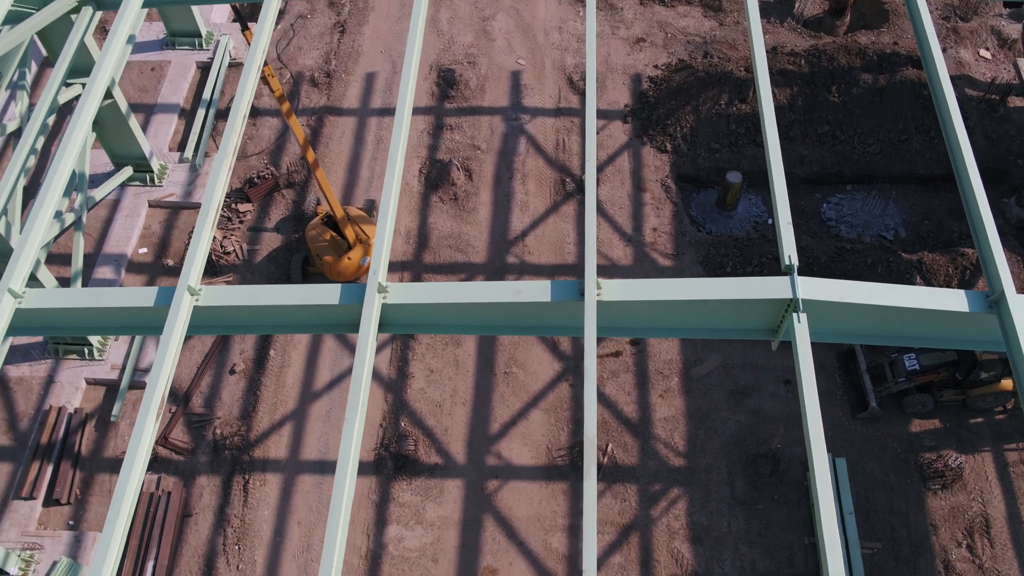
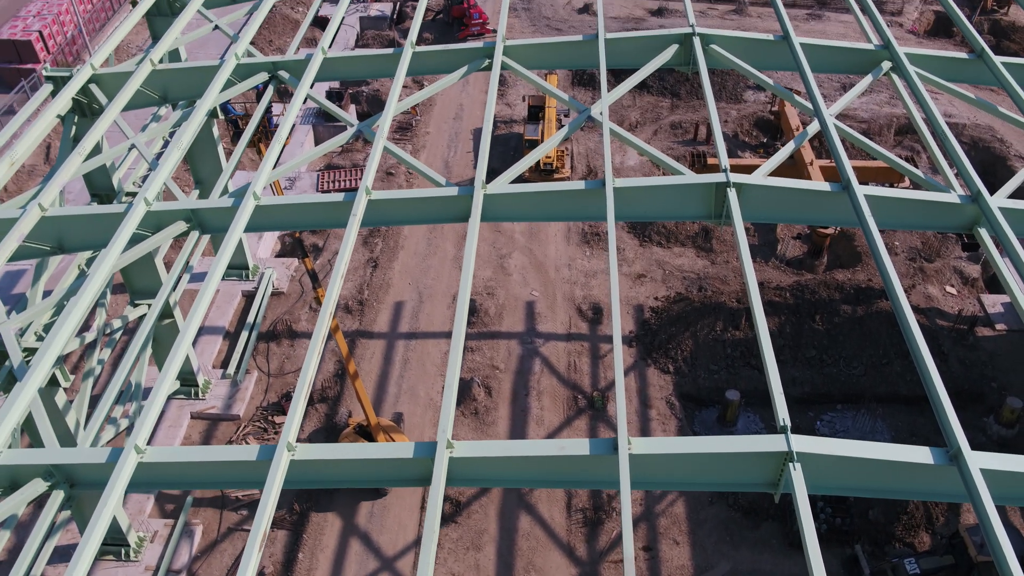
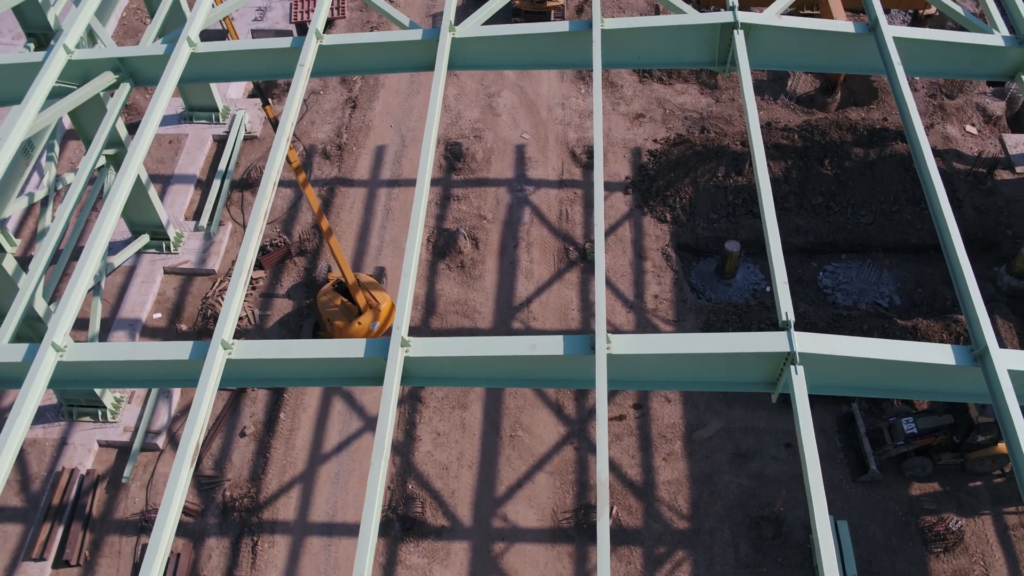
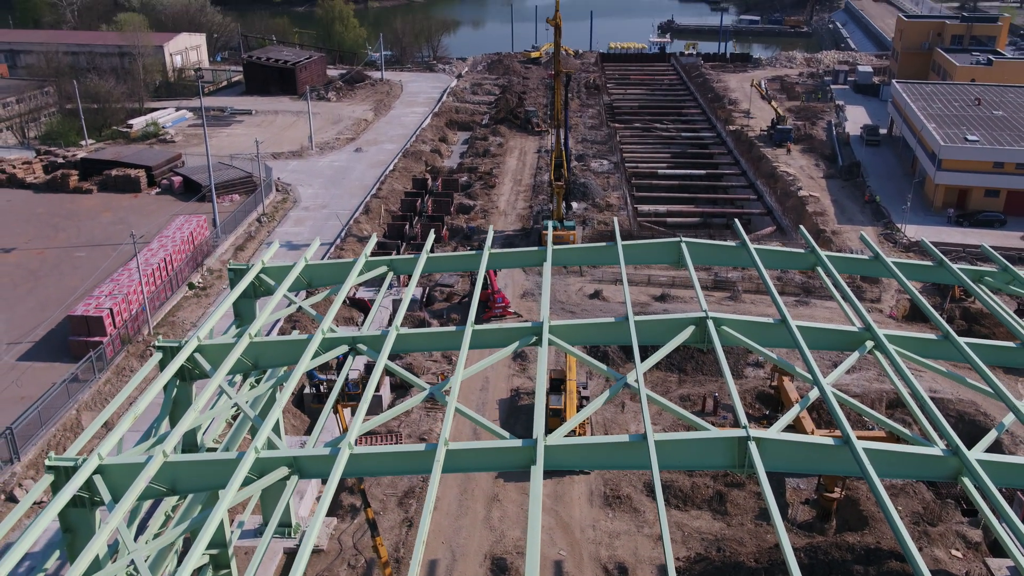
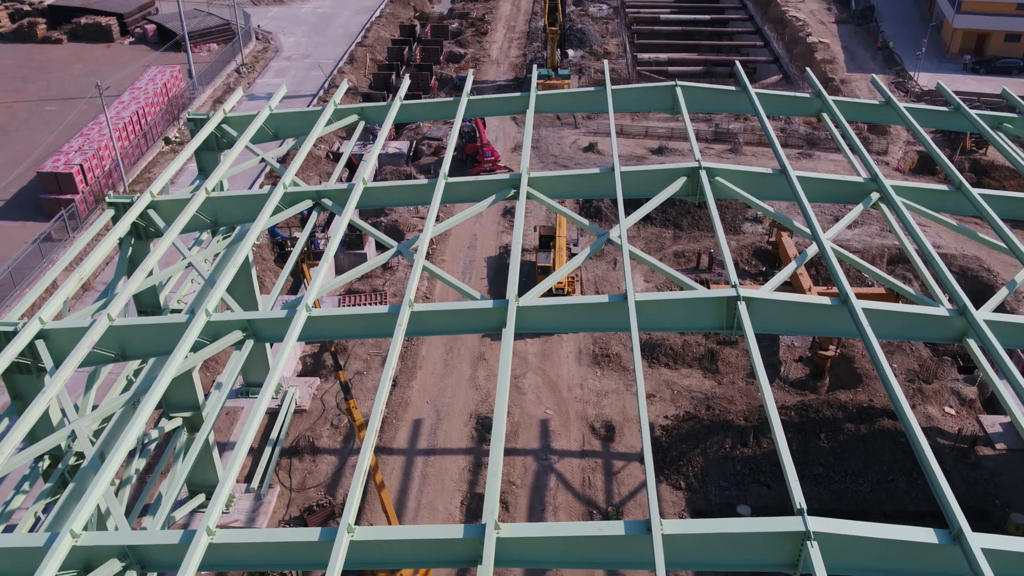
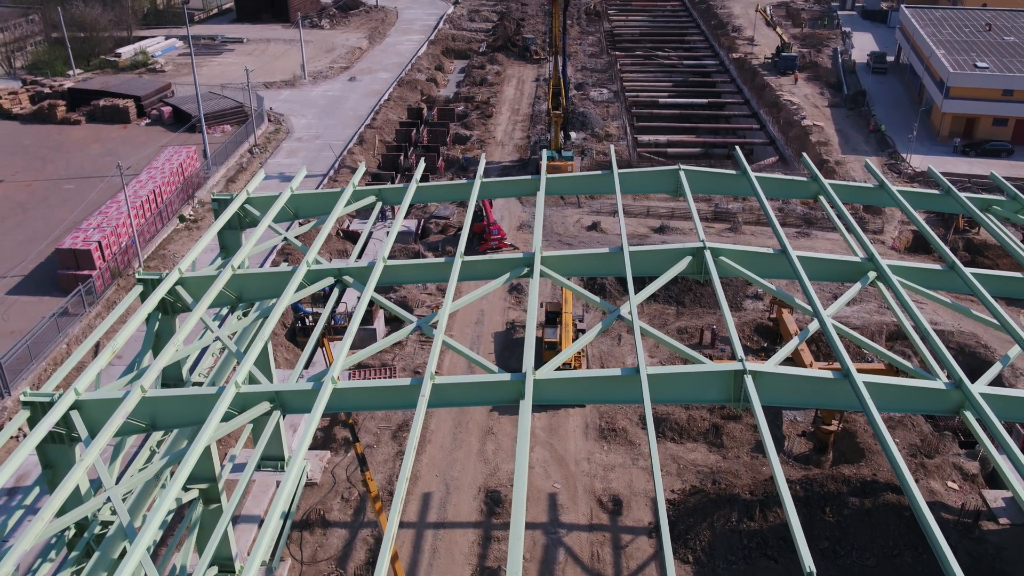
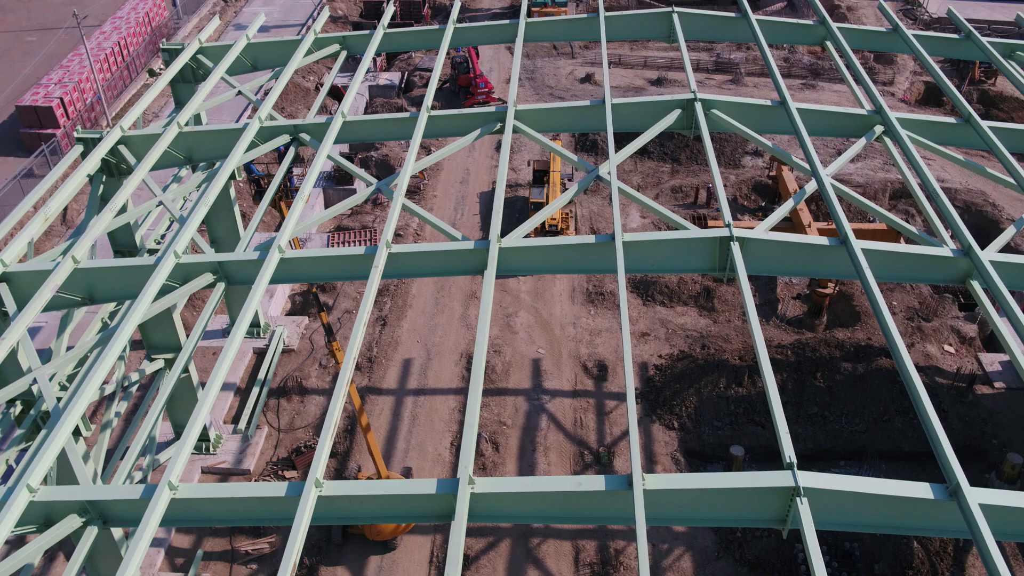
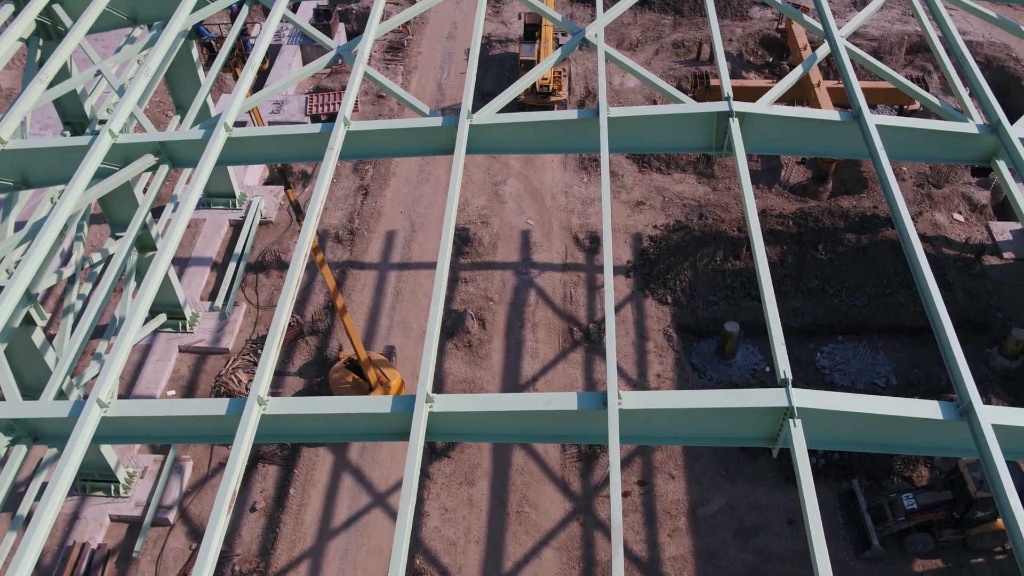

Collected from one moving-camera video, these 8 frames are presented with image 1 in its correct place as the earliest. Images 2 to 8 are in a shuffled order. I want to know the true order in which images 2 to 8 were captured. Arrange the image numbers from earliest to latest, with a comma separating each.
3, 8, 2, 7, 5, 6, 4
